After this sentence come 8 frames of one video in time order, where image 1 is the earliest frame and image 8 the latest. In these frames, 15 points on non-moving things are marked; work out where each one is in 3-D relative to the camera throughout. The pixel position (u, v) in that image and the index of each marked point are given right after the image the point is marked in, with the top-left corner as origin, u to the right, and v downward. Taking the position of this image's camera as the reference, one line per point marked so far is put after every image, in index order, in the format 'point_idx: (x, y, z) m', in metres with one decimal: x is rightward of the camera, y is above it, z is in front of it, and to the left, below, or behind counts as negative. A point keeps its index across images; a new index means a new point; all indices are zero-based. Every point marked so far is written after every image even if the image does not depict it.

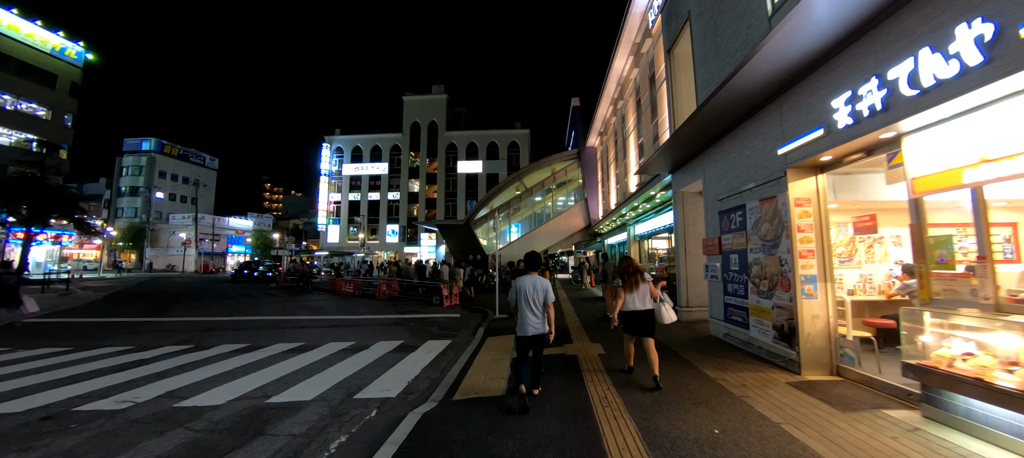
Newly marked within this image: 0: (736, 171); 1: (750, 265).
0: (+3.9, +1.0, +5.7) m
1: (+3.8, -0.6, +5.3) m
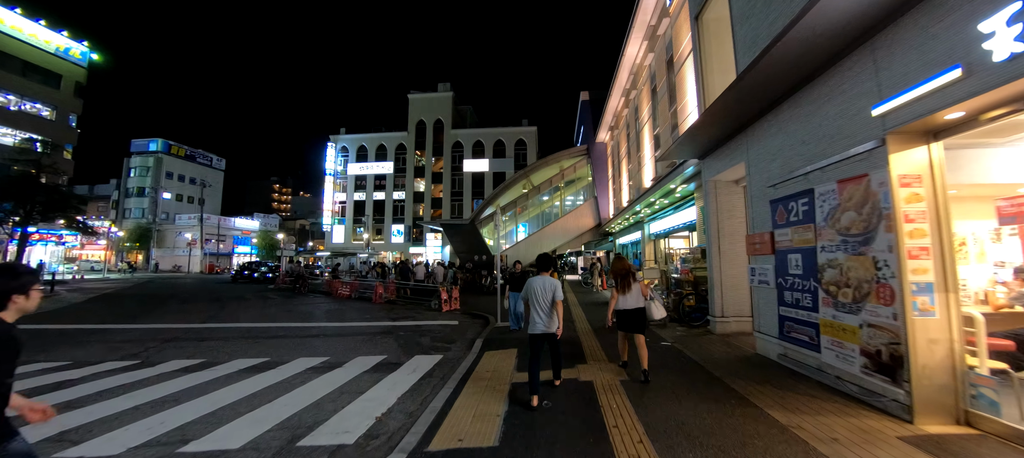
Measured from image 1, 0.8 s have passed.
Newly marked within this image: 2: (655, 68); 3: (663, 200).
0: (+3.9, +1.1, +4.5) m
1: (+3.8, -0.5, +4.0) m
2: (+6.7, +7.4, +15.3) m
3: (+6.2, +1.2, +13.5) m
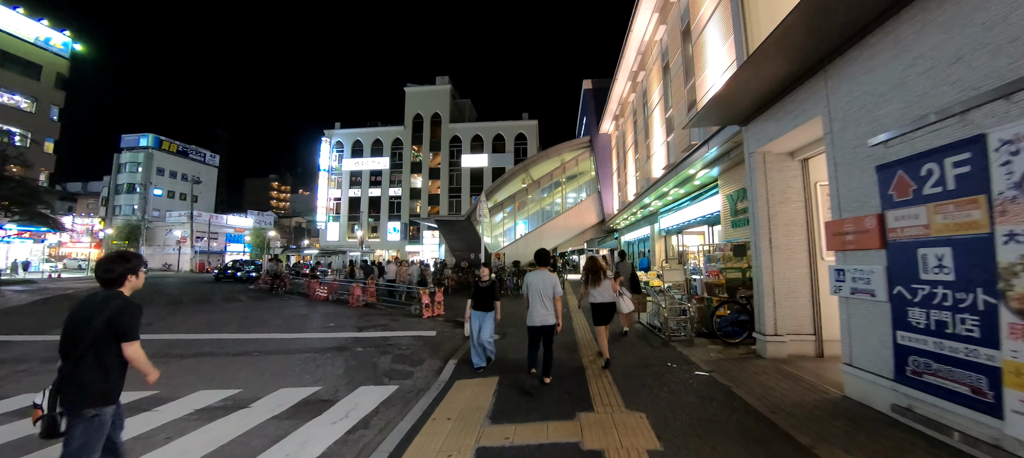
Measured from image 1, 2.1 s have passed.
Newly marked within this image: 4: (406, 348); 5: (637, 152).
0: (+3.6, +1.3, +2.7) m
1: (+3.5, -0.3, +2.3) m
2: (+6.4, +7.7, +13.5) m
3: (+5.9, +1.5, +11.8) m
4: (-2.2, -2.5, +6.9) m
5: (+7.1, +4.4, +18.8) m
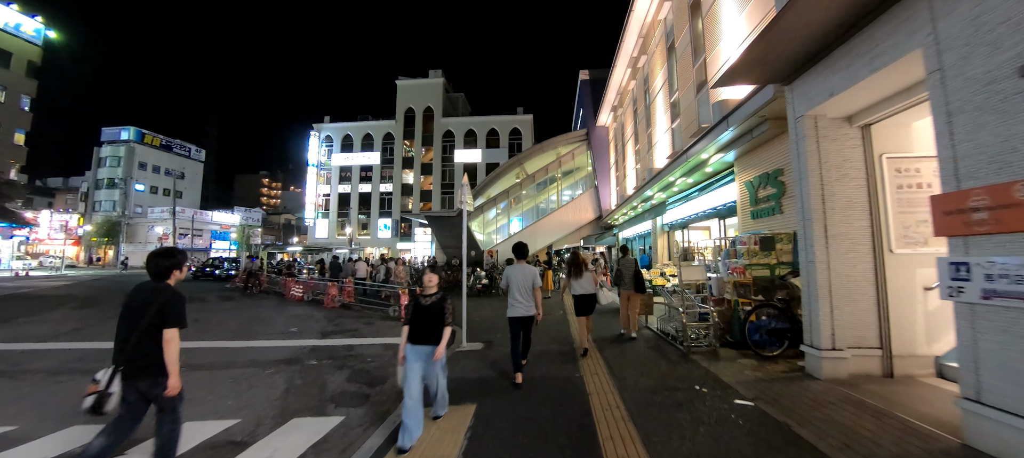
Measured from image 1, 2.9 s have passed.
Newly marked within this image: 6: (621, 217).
0: (+3.4, +1.5, +1.6) m
1: (+3.3, -0.1, +1.2) m
2: (+6.1, +7.9, +12.4) m
3: (+5.6, +1.7, +10.7) m
4: (-2.5, -2.3, +5.8) m
5: (+6.7, +4.7, +17.7) m
6: (+6.6, +0.7, +19.7) m
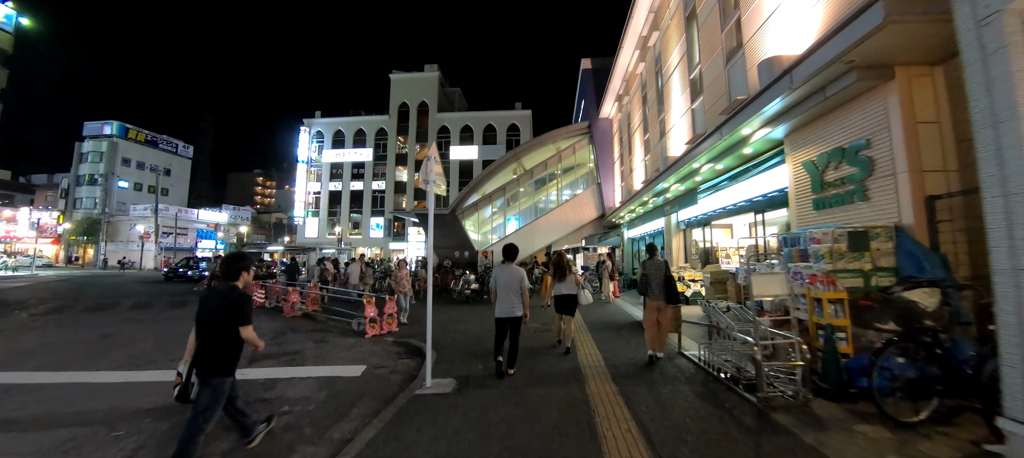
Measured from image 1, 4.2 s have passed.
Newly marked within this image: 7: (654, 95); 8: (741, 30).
0: (+3.2, +1.6, -0.1) m
1: (+3.1, 0.0, -0.6) m
2: (+5.9, +8.0, +10.7) m
3: (+5.4, +1.8, +8.9) m
4: (-2.7, -2.2, +4.0) m
5: (+6.5, +4.7, +16.0) m
6: (+6.3, +0.8, +18.0) m
7: (+6.4, +6.0, +14.8) m
8: (+5.6, +4.8, +8.0) m
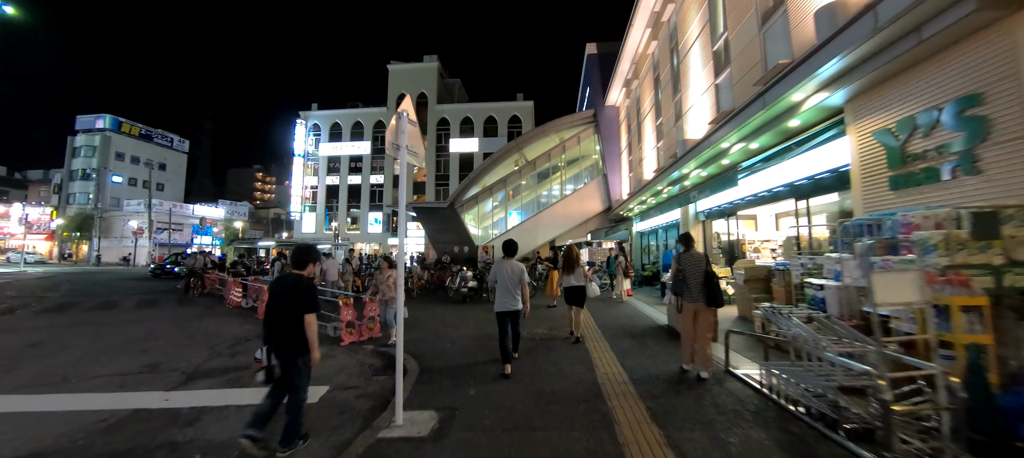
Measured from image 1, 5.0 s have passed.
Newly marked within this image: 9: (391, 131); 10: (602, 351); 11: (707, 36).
0: (+3.2, +1.8, -1.3) m
1: (+3.1, +0.1, -1.7) m
2: (+6.0, +8.2, +9.4) m
3: (+5.4, +2.0, +7.8) m
4: (-2.7, -2.0, +2.9) m
5: (+6.6, +5.1, +14.8) m
6: (+6.4, +1.2, +16.8) m
7: (+6.4, +6.4, +13.6) m
8: (+5.6, +5.1, +6.7) m
9: (-1.1, +0.9, +3.1) m
10: (+1.4, -2.0, +5.1) m
11: (+6.1, +6.0, +10.2) m
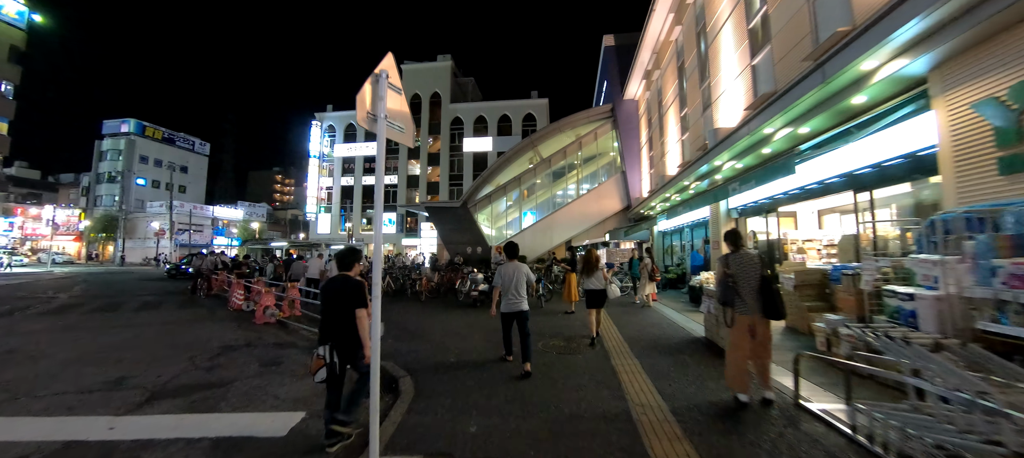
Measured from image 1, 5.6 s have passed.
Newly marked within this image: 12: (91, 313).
0: (+3.1, +1.8, -2.1) m
1: (+2.9, +0.2, -2.6) m
2: (+6.3, +8.3, +8.4) m
3: (+5.7, +2.1, +6.8) m
4: (-2.6, -1.9, +2.3) m
5: (+7.1, +5.1, +13.7) m
6: (+7.1, +1.2, +15.8) m
7: (+7.0, +6.4, +12.6) m
8: (+5.8, +5.1, +5.8) m
9: (-1.1, +1.0, +2.4) m
10: (+1.6, -2.0, +4.3) m
11: (+6.4, +6.0, +9.2) m
12: (-11.0, -2.4, +8.7) m
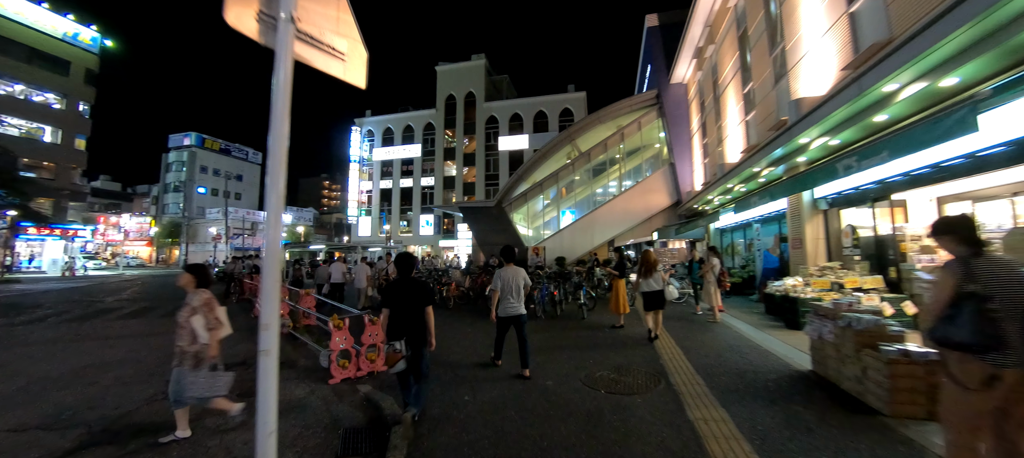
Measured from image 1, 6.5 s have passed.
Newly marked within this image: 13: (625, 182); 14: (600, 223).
0: (+2.6, +1.9, -3.6) m
1: (+2.4, +0.3, -4.1) m
2: (+6.8, +8.4, +6.5) m
3: (+6.2, +2.2, +4.9) m
4: (-2.5, -1.9, +1.4) m
5: (+8.3, +5.3, +11.7) m
6: (+8.5, +1.3, +13.7) m
7: (+8.0, +6.5, +10.6) m
8: (+6.1, +5.3, +3.9) m
9: (-1.0, +1.0, +1.4) m
10: (+1.9, -1.9, +2.9) m
11: (+7.1, +6.1, +7.2) m
12: (-10.1, -2.5, +8.7) m
13: (+6.7, +3.0, +19.7) m
14: (+5.1, +0.4, +19.3) m
